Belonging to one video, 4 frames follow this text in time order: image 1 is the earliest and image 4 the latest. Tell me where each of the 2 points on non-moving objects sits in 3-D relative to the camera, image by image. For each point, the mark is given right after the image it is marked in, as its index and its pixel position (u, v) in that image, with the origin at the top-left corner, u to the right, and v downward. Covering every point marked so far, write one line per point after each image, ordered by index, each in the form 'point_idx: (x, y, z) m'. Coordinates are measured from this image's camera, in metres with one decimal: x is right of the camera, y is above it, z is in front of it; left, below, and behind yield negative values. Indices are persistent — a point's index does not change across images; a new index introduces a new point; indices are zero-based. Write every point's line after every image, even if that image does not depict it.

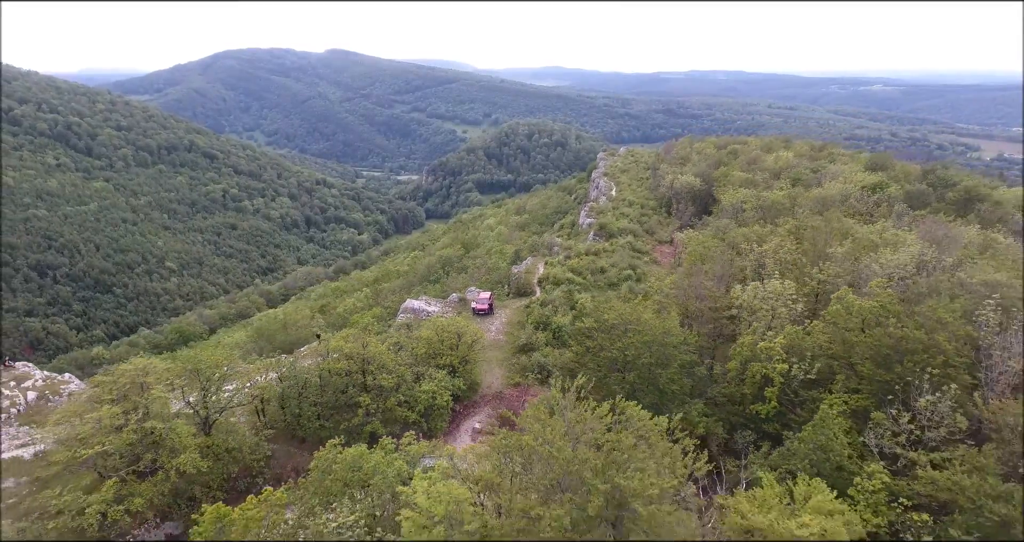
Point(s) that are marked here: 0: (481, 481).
0: (-0.9, -4.9, +11.1) m
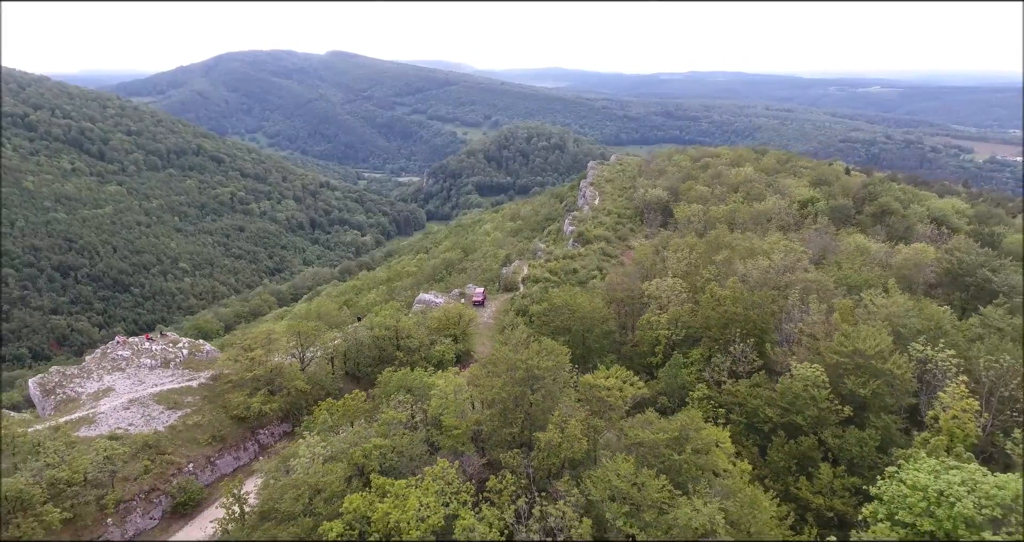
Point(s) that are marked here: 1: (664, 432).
0: (-2.0, -5.0, +21.6) m
1: (+5.7, -6.1, +18.0) m
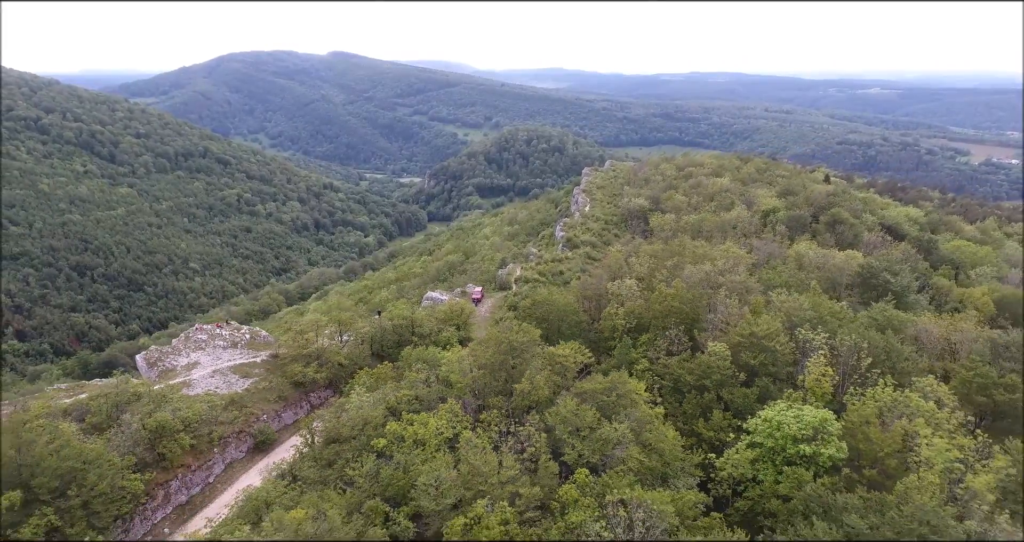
0: (-2.7, -5.2, +29.8) m
1: (+5.0, -6.3, +26.2) m
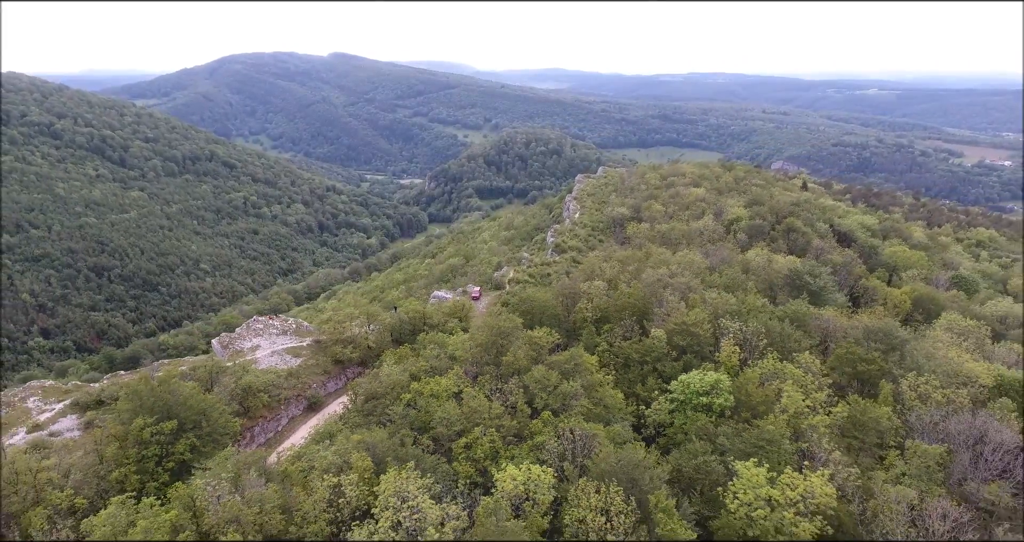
0: (-3.6, -5.5, +39.7) m
1: (+4.1, -6.7, +36.0) m
